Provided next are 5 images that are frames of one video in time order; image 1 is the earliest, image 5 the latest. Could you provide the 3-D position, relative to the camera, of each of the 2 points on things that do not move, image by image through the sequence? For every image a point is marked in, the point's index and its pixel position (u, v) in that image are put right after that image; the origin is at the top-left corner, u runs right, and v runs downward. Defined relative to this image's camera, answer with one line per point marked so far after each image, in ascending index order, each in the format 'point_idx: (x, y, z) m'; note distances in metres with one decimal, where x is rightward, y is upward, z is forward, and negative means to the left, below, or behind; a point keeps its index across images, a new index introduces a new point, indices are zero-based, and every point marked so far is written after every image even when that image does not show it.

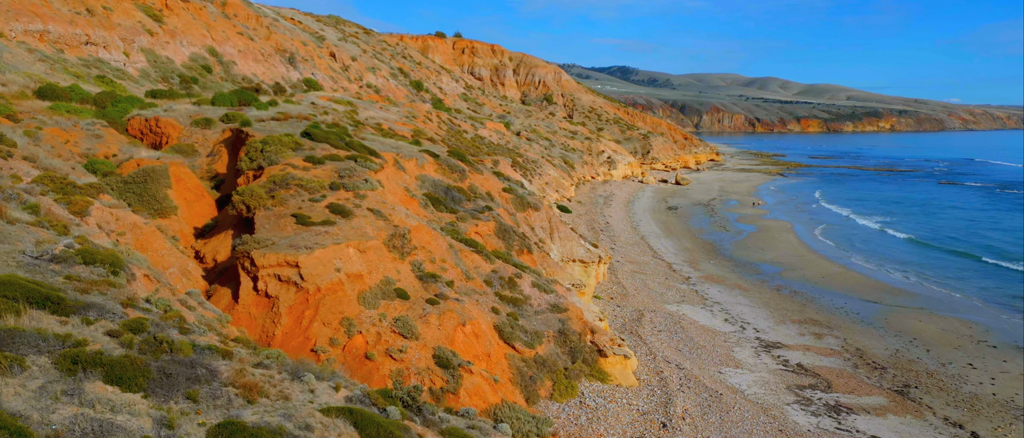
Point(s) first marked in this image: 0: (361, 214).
0: (-3.8, +0.1, +18.5) m
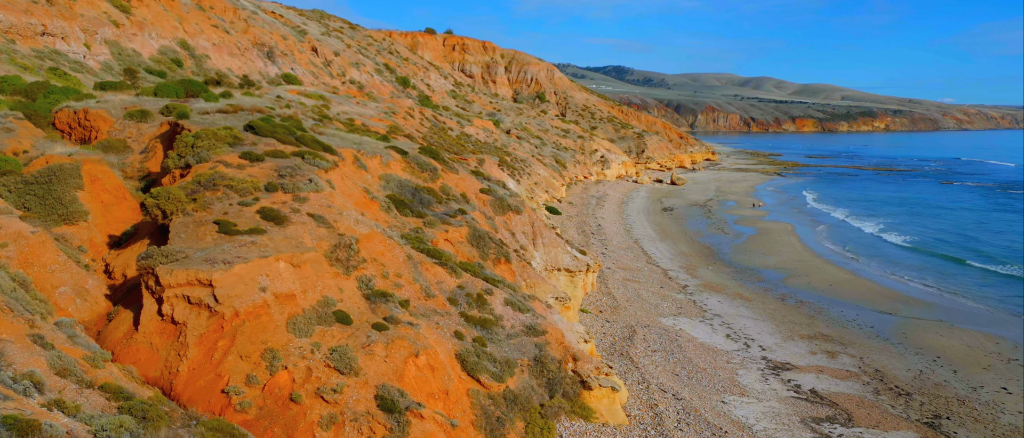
0: (-4.5, 0.0, +15.6) m
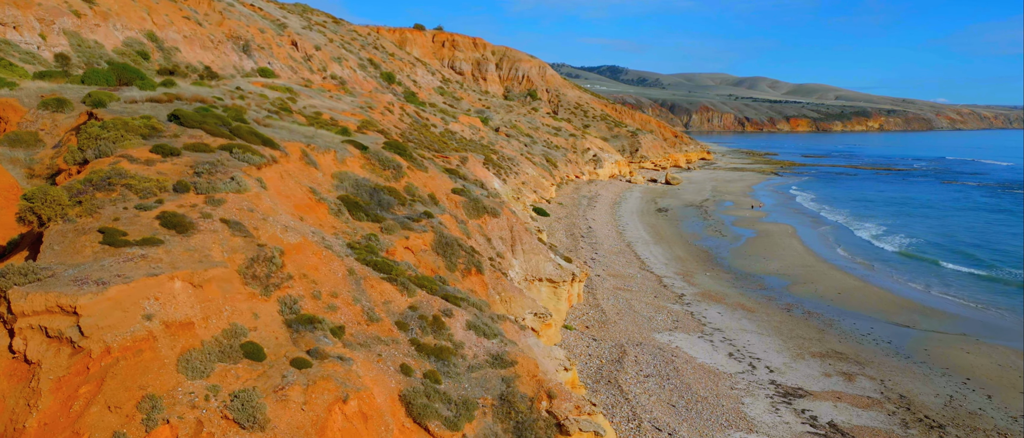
0: (-5.2, -0.1, +12.7) m
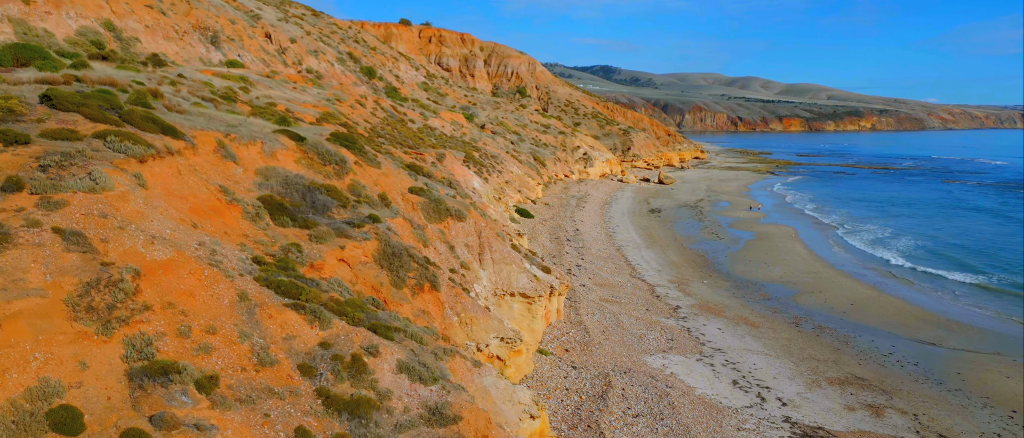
0: (-6.0, -0.3, +9.3) m
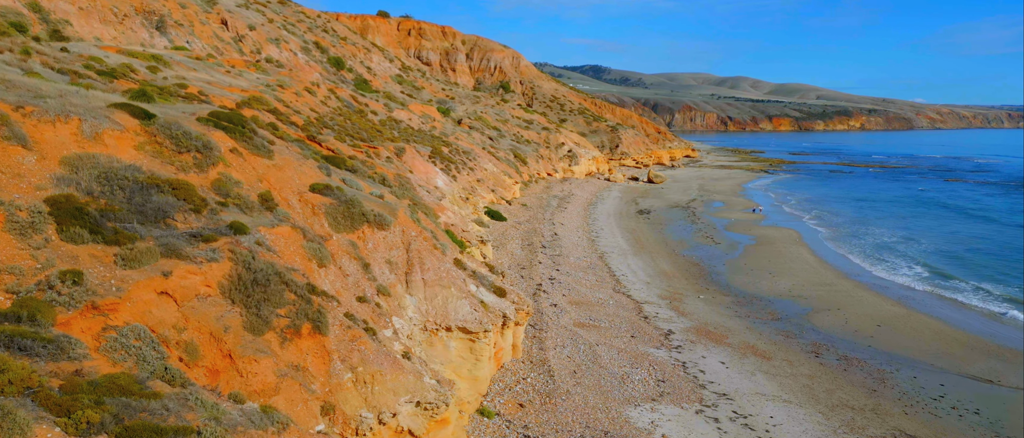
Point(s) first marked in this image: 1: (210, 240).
0: (-7.2, -0.4, +4.2) m
1: (-4.6, -0.3, +11.3) m
